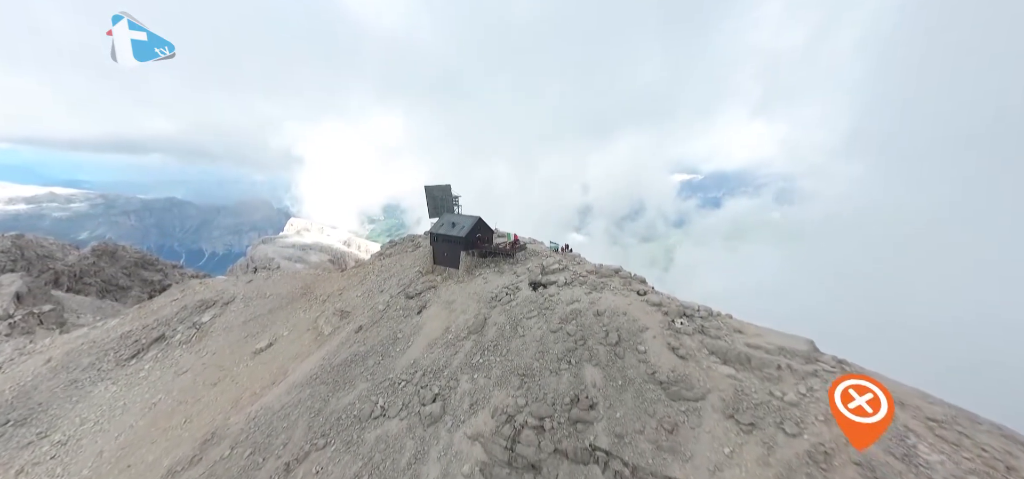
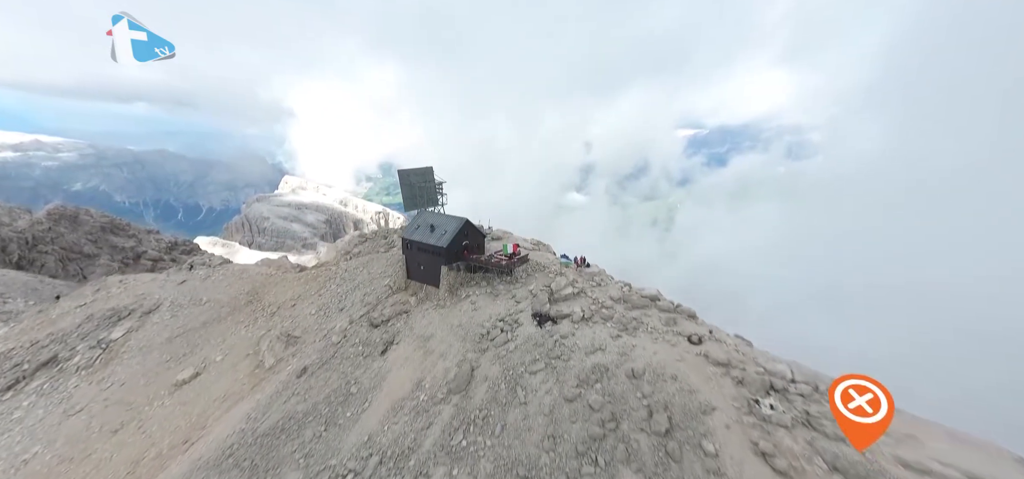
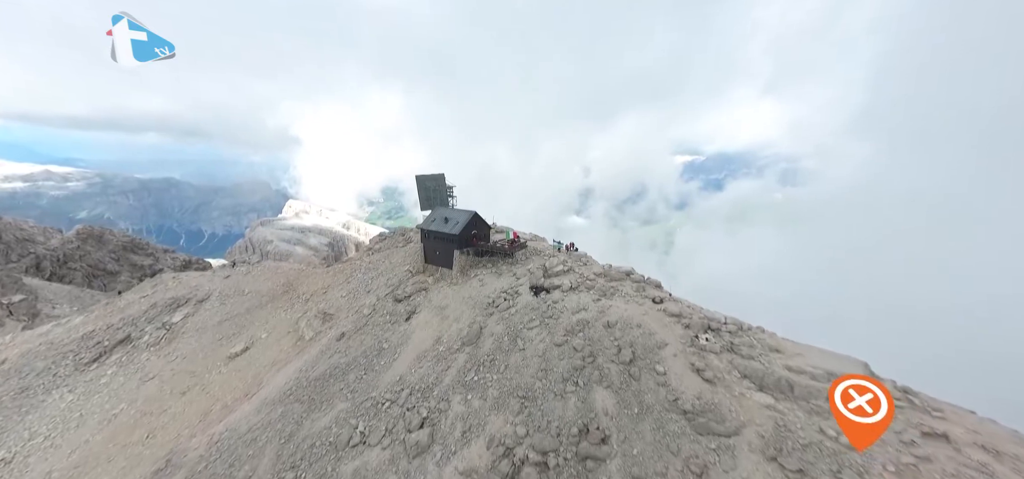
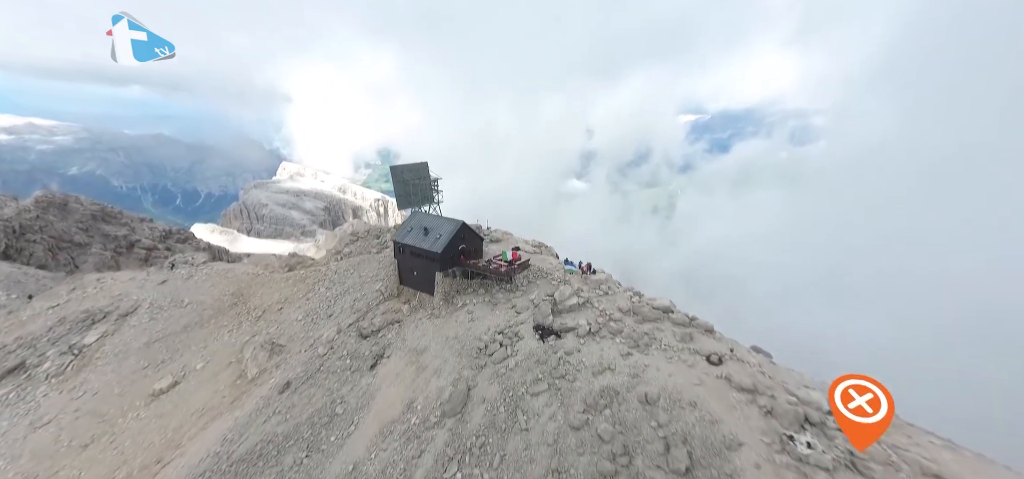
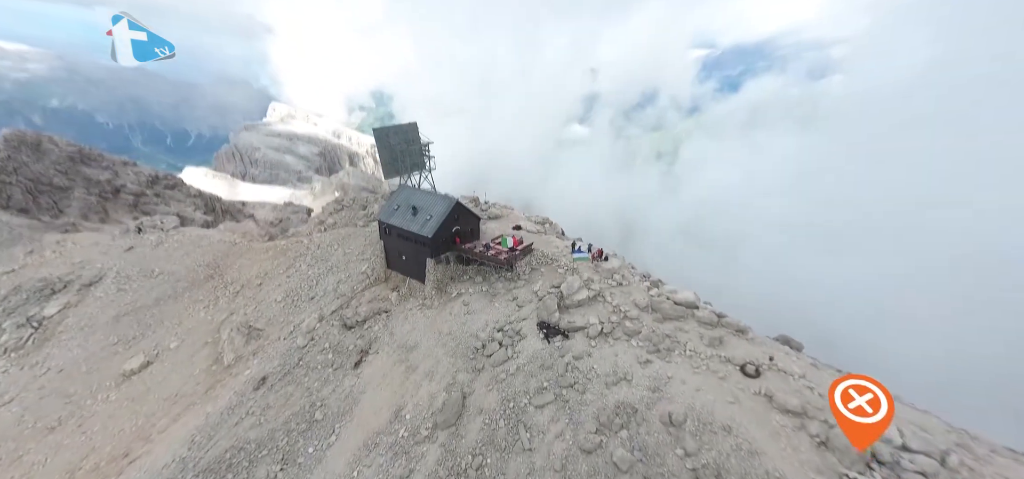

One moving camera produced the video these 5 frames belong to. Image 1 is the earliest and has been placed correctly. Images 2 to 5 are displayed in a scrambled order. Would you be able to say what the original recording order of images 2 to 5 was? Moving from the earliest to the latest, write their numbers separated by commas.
3, 2, 4, 5
